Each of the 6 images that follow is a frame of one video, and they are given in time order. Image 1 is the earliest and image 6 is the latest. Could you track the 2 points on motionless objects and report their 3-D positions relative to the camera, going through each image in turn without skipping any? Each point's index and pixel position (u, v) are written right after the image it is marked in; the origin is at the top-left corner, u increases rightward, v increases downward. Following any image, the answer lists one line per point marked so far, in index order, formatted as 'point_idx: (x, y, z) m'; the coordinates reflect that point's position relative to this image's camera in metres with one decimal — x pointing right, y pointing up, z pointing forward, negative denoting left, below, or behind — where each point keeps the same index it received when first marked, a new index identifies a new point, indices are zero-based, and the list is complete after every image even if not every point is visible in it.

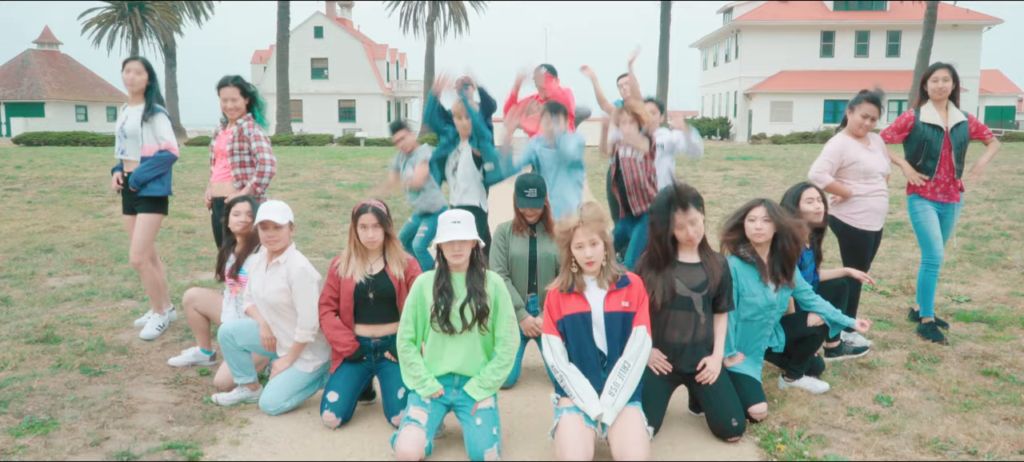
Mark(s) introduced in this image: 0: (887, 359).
0: (+2.2, -0.8, +5.0) m
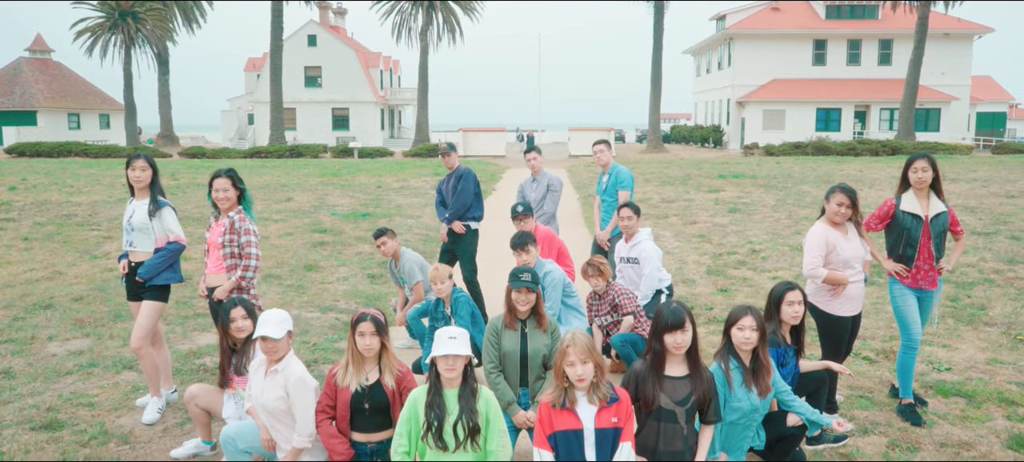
0: (+2.2, -1.3, +5.2) m
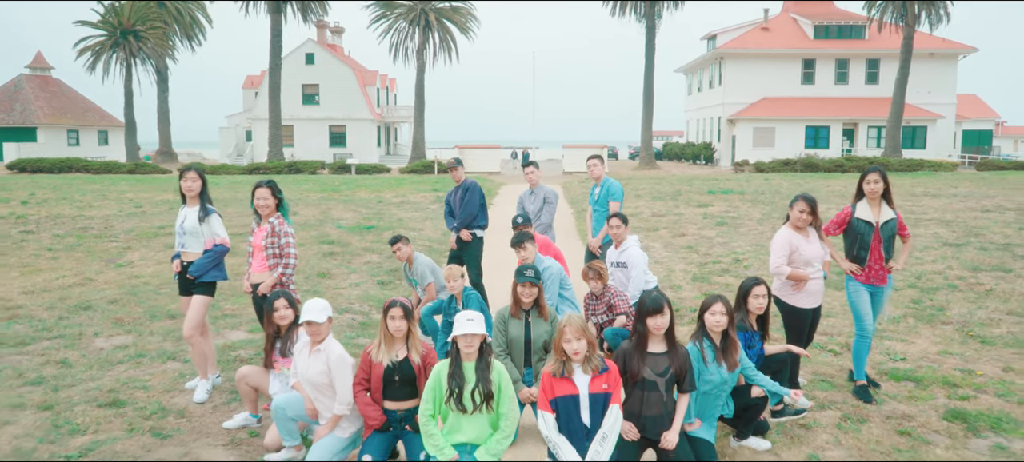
0: (+2.2, -1.3, +6.0) m
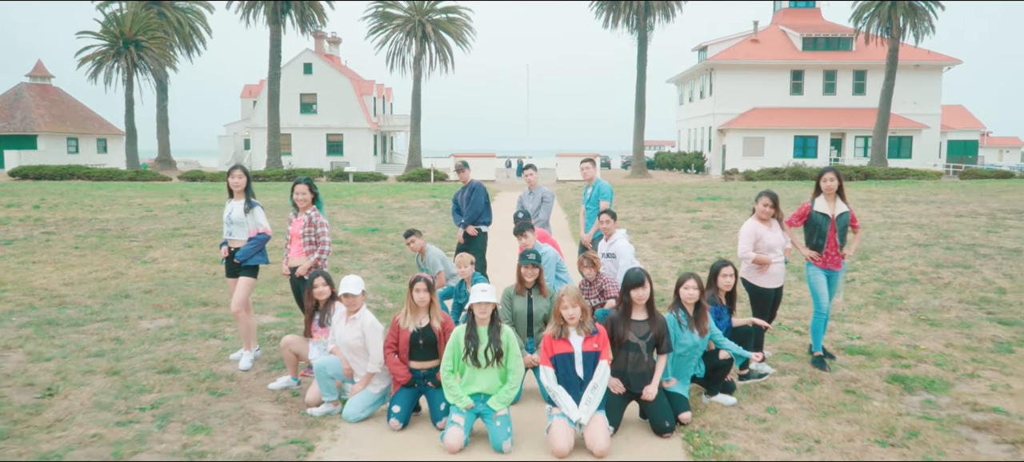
0: (+2.2, -1.3, +7.0) m
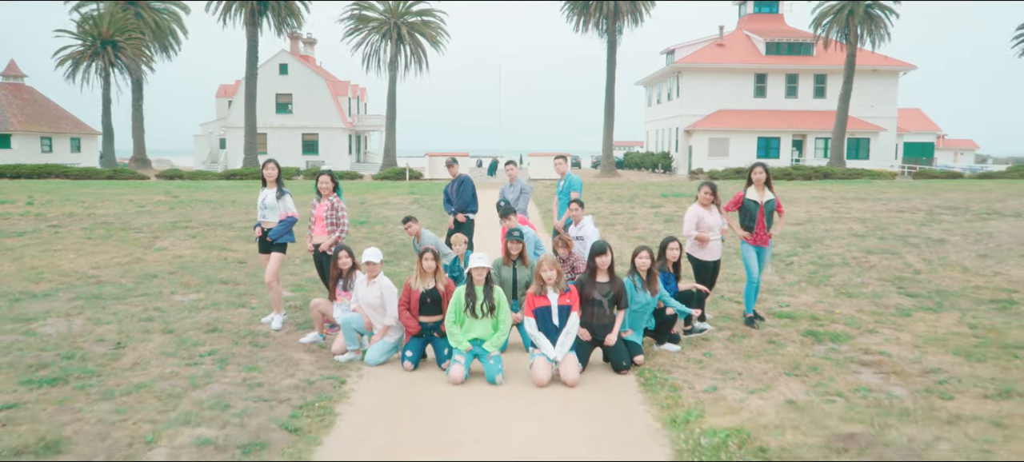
0: (+2.1, -1.1, +8.7) m
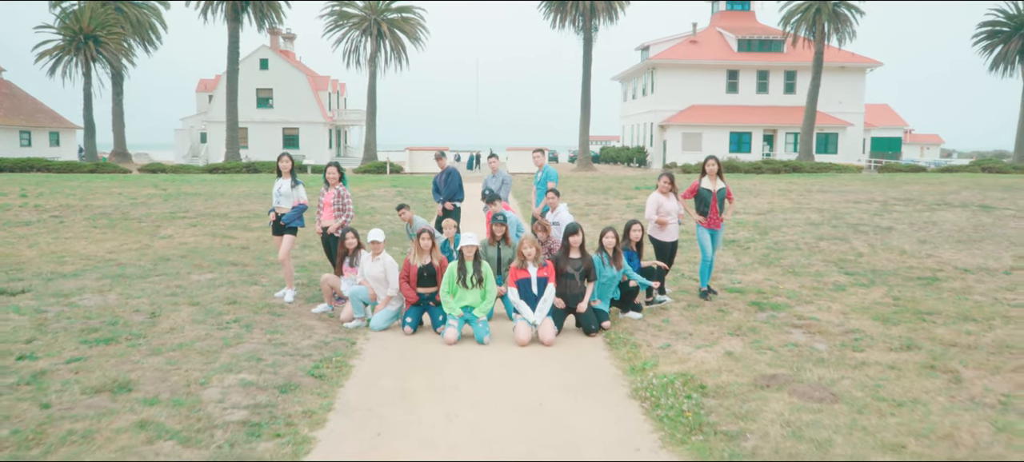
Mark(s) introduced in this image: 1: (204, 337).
0: (+1.9, -0.9, +10.0) m
1: (-3.1, -1.1, +8.4) m
